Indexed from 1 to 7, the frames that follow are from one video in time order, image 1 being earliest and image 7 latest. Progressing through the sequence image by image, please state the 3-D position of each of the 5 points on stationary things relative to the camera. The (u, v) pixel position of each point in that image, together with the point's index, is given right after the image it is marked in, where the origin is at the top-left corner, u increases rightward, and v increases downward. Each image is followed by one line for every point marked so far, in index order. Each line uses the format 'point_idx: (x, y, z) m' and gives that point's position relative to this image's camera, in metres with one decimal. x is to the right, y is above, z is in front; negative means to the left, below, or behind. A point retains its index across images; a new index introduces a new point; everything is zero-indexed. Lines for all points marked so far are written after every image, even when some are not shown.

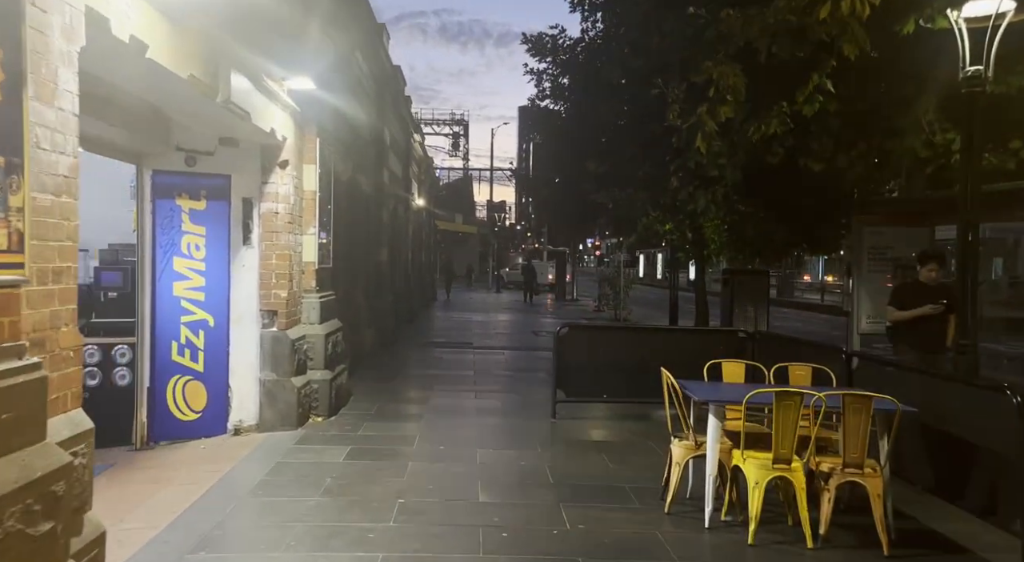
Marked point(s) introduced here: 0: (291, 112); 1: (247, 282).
0: (-2.1, +1.6, +7.0) m
1: (-2.5, 0.0, +7.1) m
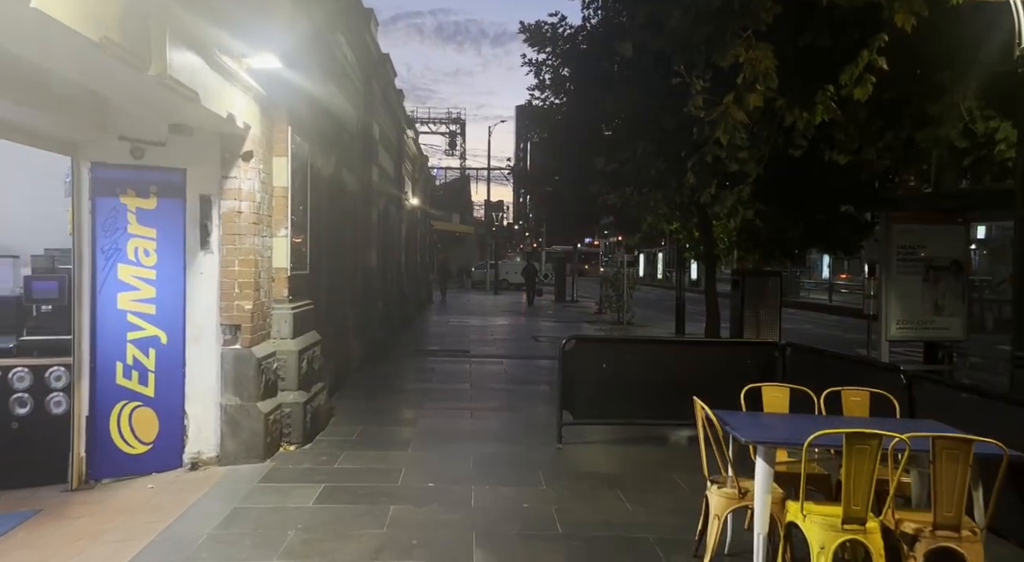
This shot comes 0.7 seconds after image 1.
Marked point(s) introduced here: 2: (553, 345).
0: (-2.1, +1.5, +6.1) m
1: (-2.5, -0.1, +6.2) m
2: (+0.9, -1.4, +16.1) m
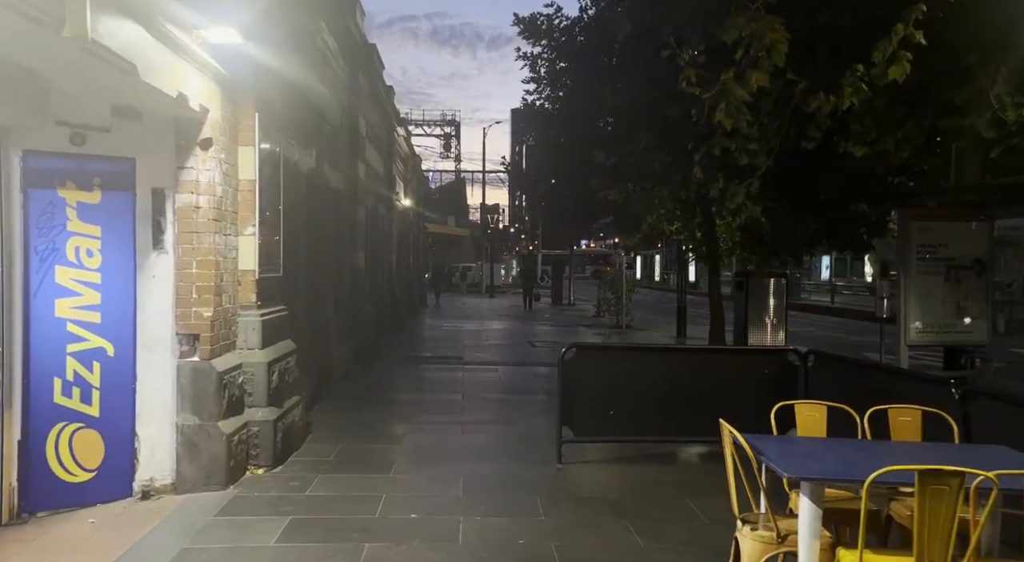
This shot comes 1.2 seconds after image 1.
0: (-2.2, +1.5, +5.4) m
1: (-2.6, -0.1, +5.5) m
2: (+0.8, -1.4, +15.4) m
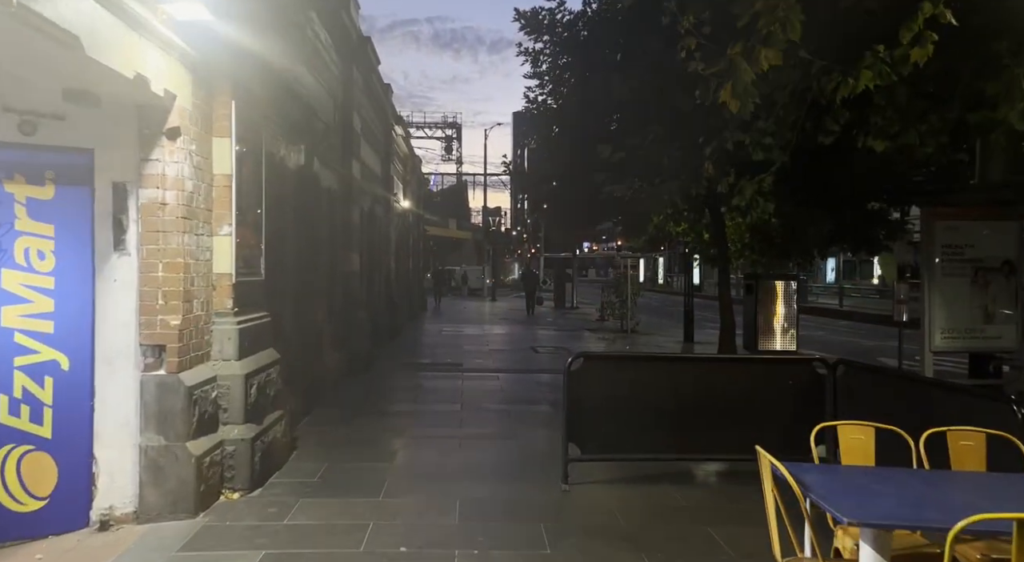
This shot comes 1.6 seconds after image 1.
0: (-2.2, +1.5, +4.9) m
1: (-2.6, -0.2, +4.9) m
2: (+0.8, -1.5, +14.9) m
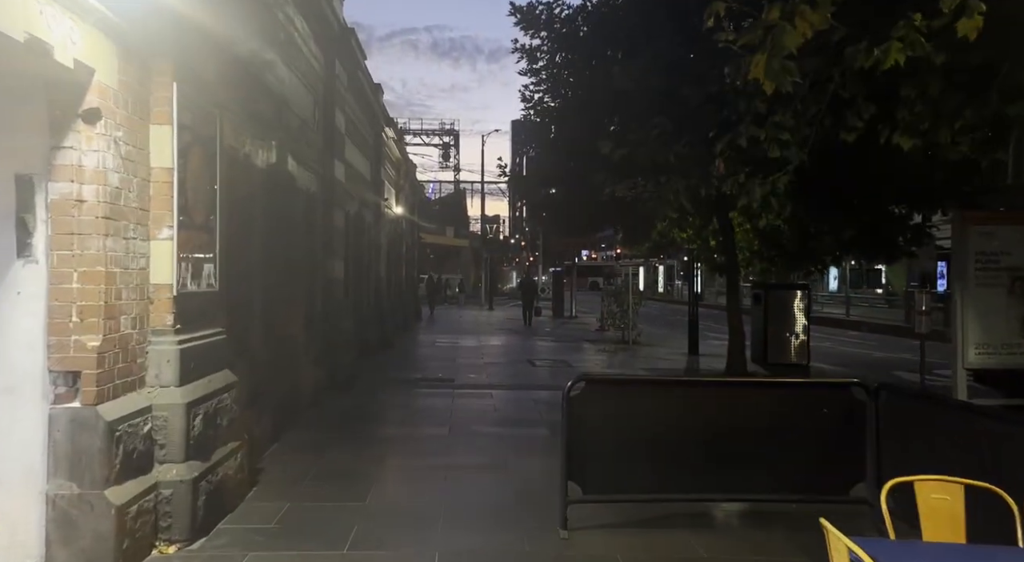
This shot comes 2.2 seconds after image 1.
0: (-2.2, +1.4, +4.0) m
1: (-2.6, -0.2, +4.1) m
2: (+0.7, -1.7, +14.0) m
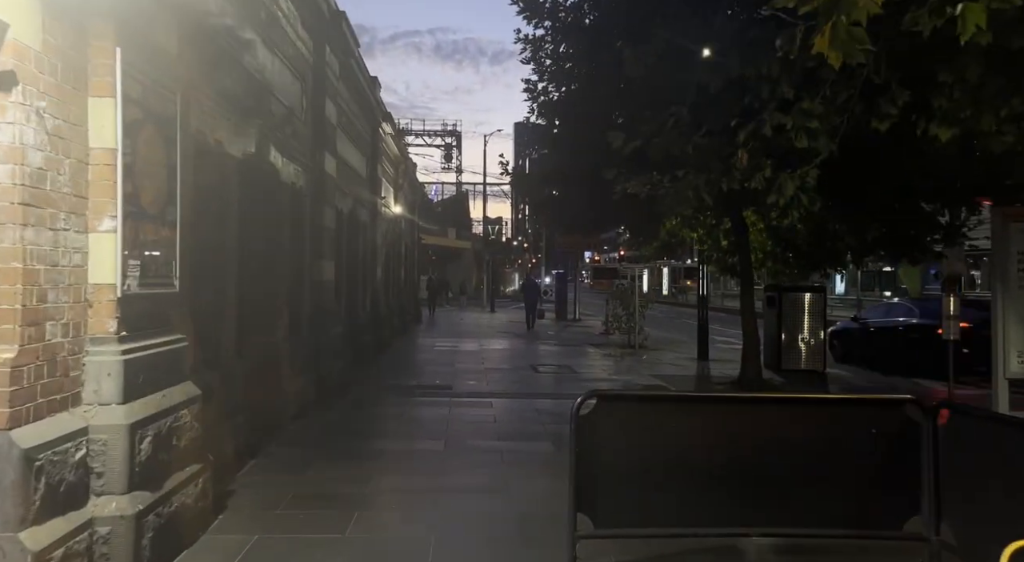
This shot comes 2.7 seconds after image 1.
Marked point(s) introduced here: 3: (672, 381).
0: (-2.2, +1.4, +3.3) m
1: (-2.6, -0.2, +3.4) m
2: (+0.8, -1.7, +13.3) m
3: (+2.9, -1.8, +13.6) m
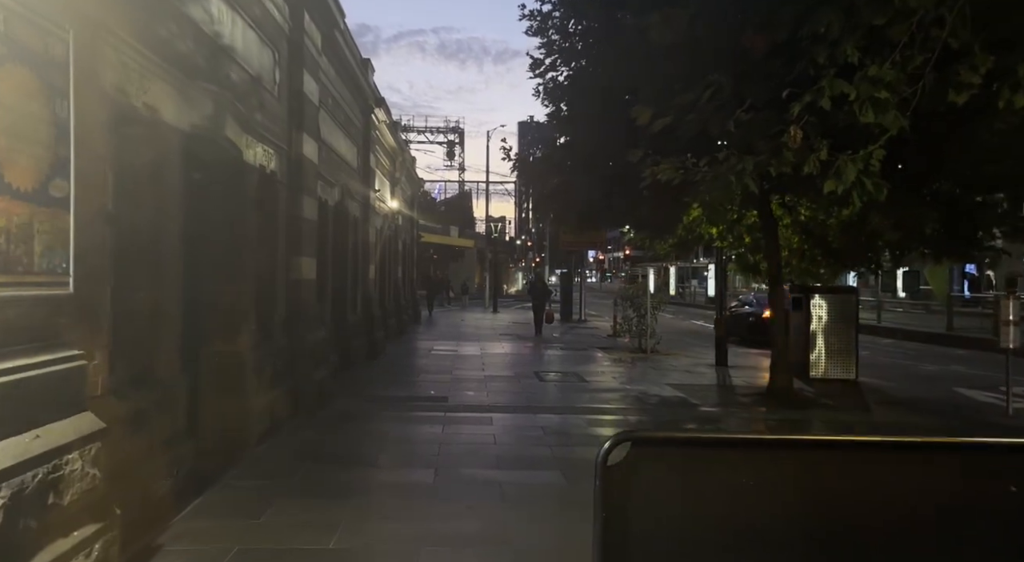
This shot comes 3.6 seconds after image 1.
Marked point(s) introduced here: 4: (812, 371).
0: (-2.2, +1.4, +2.1) m
1: (-2.6, -0.2, +2.1) m
2: (+0.8, -1.7, +12.0) m
3: (+2.9, -1.8, +12.3) m
4: (+5.5, -1.7, +13.6) m
